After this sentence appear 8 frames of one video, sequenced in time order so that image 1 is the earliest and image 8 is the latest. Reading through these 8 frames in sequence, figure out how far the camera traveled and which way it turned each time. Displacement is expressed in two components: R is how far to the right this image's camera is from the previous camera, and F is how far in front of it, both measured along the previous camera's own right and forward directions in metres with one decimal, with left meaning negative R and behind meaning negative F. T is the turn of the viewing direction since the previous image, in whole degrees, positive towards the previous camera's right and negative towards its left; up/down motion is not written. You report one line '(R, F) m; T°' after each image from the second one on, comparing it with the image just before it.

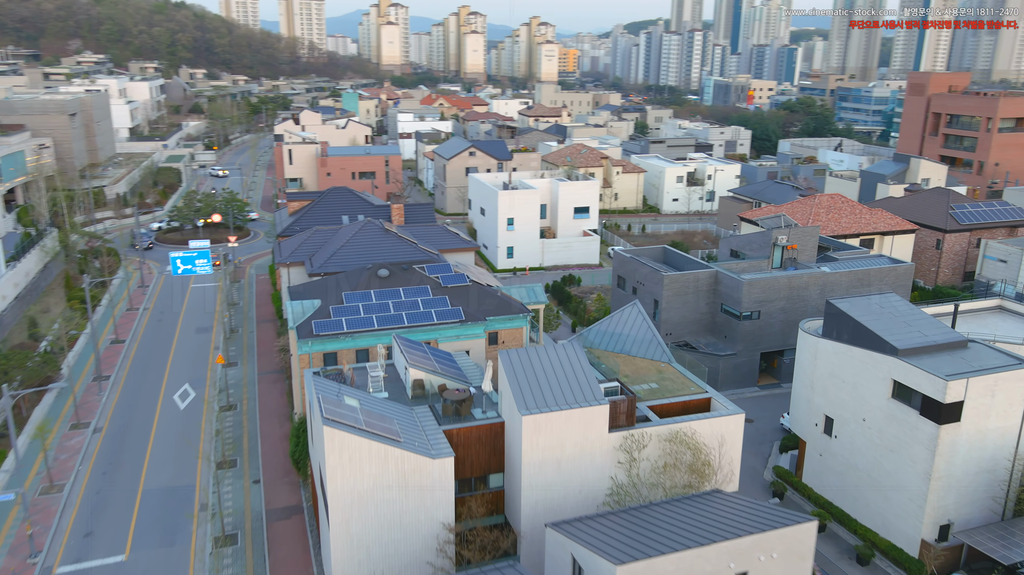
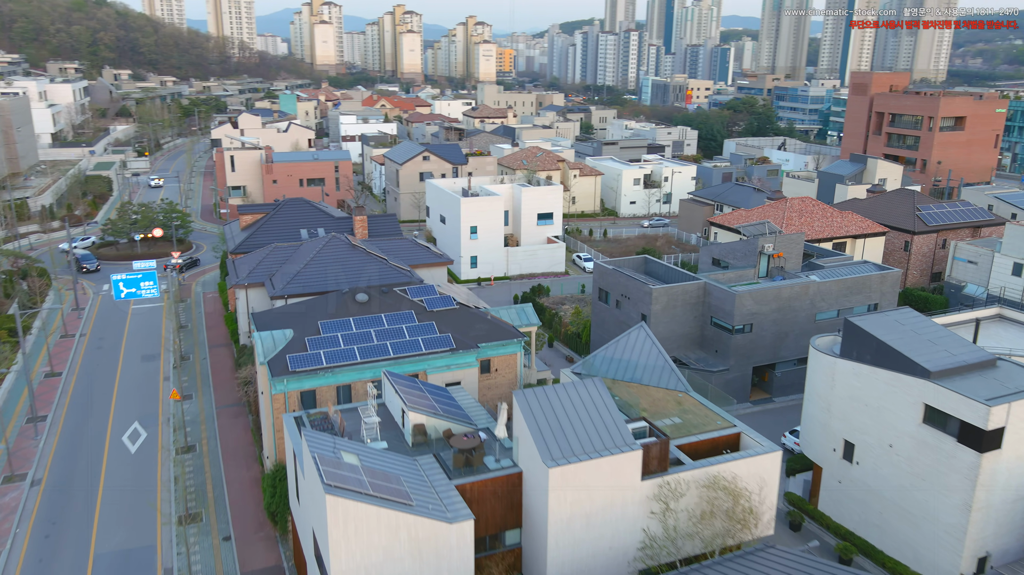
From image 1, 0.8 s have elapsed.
(-1.5, +2.1) m; +4°
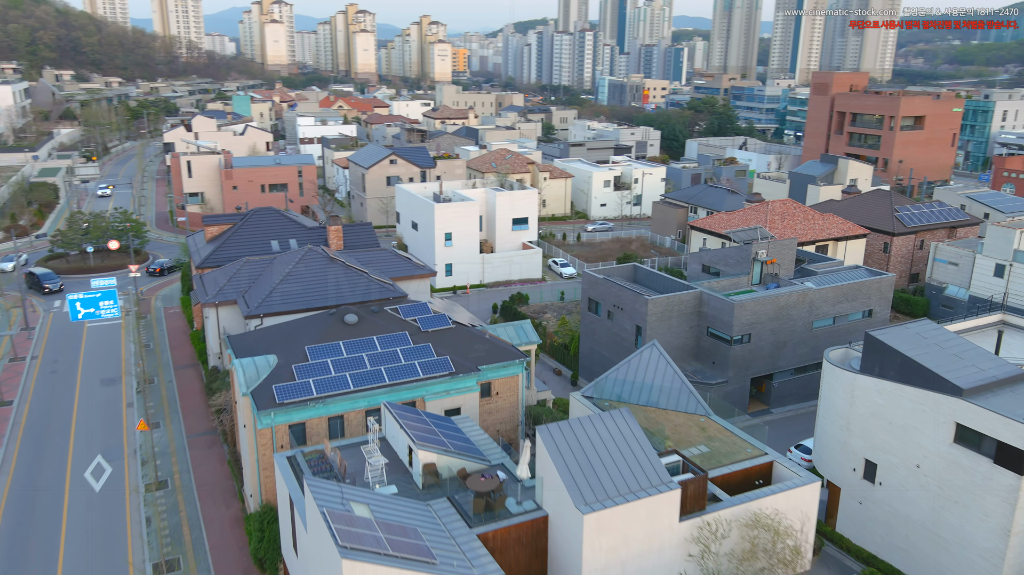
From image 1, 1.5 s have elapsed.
(-1.2, +1.5) m; +3°
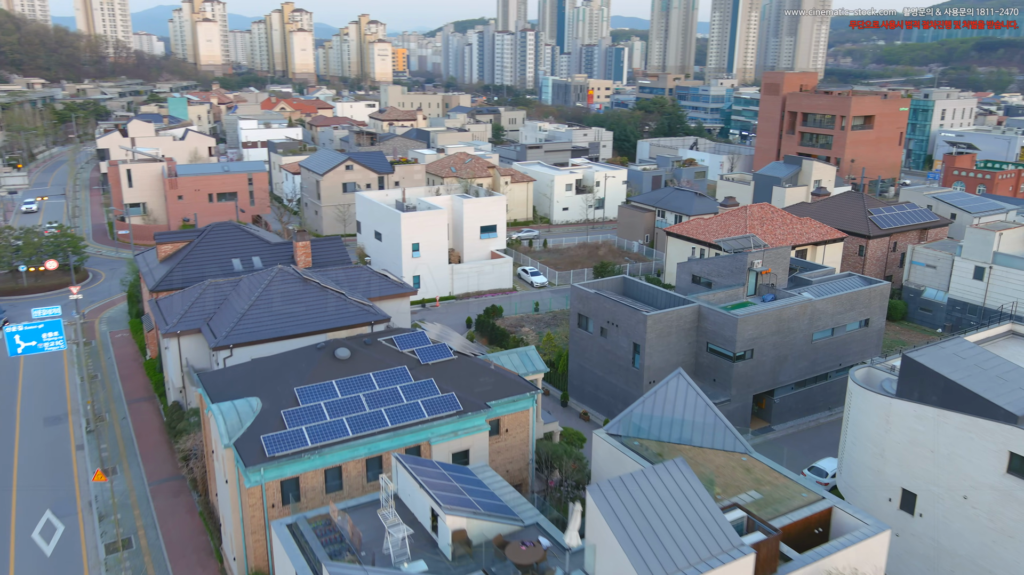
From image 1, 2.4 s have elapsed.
(-1.6, +2.0) m; +4°
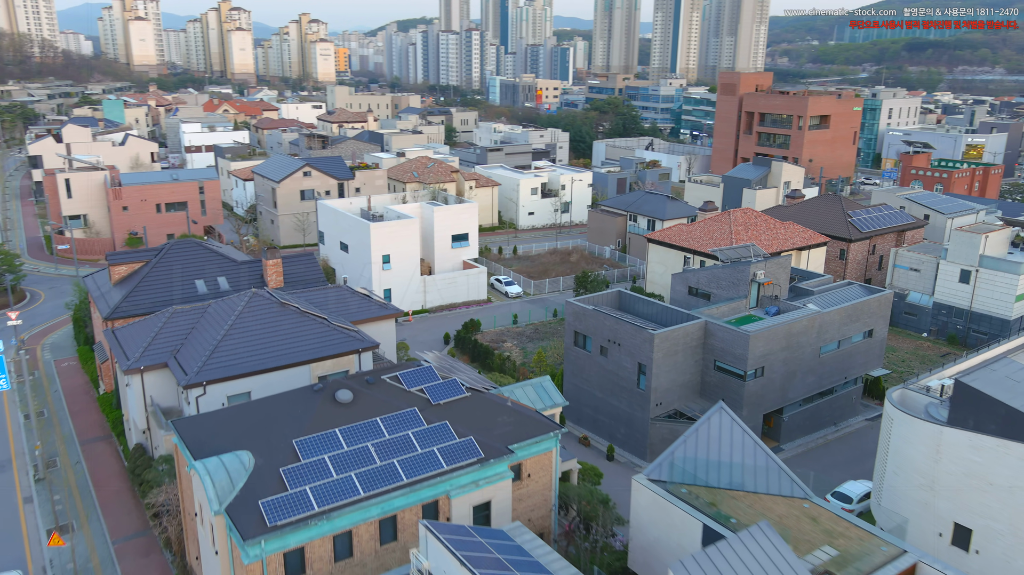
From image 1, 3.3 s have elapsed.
(-1.6, +2.1) m; +4°
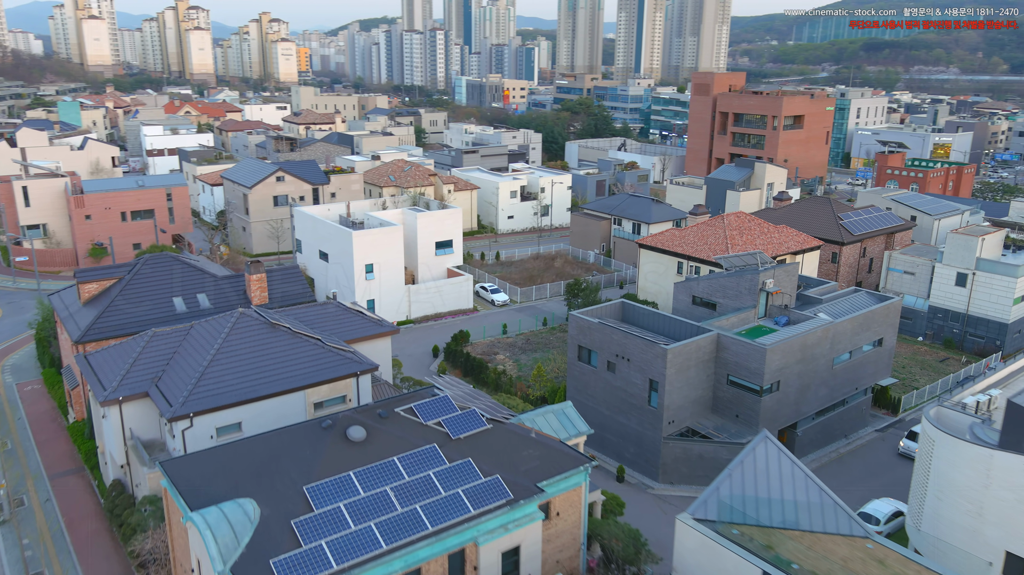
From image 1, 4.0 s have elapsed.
(-1.2, +1.5) m; +3°
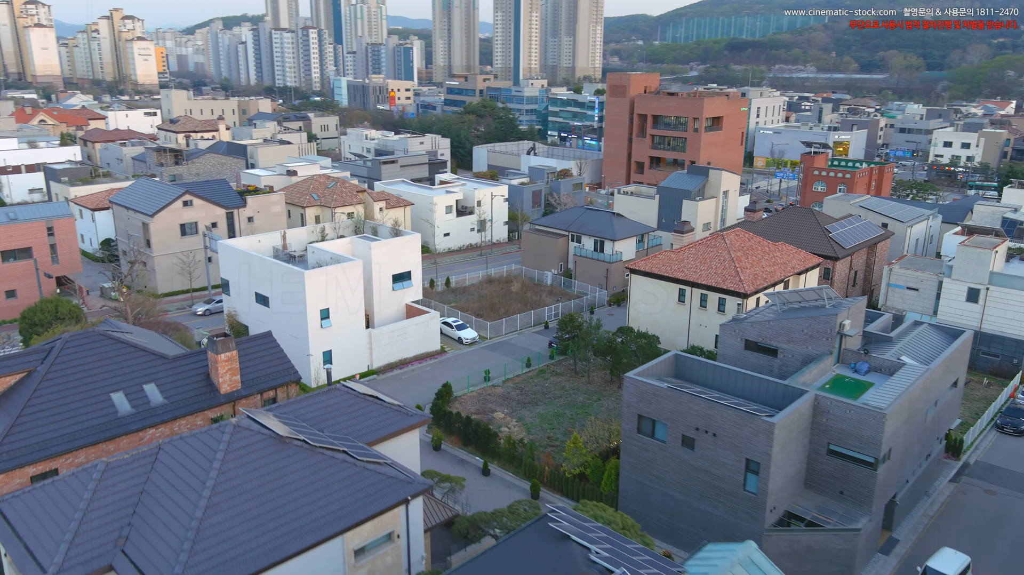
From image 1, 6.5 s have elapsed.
(-4.5, +5.8) m; +9°
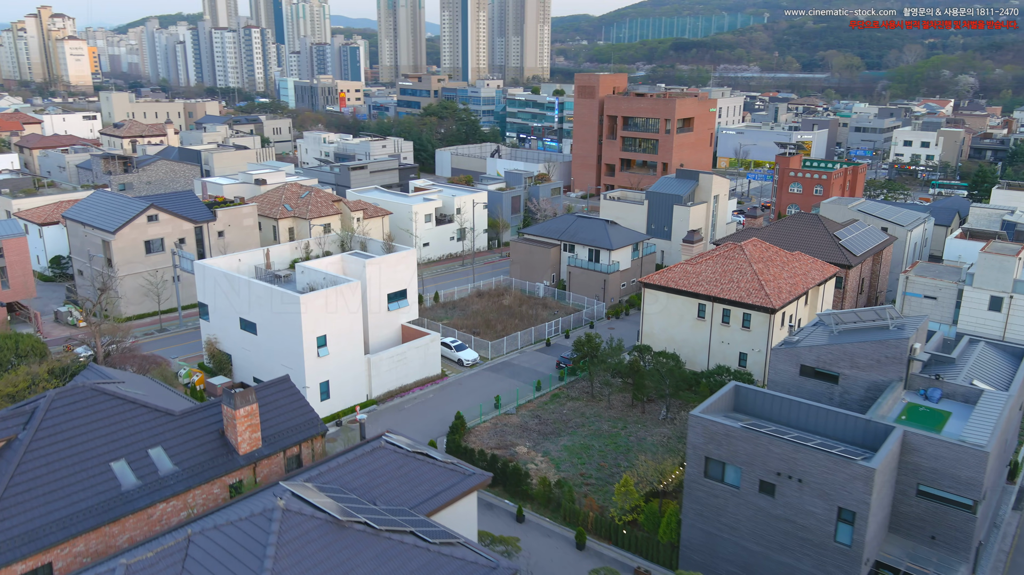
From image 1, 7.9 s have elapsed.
(-2.6, +2.6) m; +4°
